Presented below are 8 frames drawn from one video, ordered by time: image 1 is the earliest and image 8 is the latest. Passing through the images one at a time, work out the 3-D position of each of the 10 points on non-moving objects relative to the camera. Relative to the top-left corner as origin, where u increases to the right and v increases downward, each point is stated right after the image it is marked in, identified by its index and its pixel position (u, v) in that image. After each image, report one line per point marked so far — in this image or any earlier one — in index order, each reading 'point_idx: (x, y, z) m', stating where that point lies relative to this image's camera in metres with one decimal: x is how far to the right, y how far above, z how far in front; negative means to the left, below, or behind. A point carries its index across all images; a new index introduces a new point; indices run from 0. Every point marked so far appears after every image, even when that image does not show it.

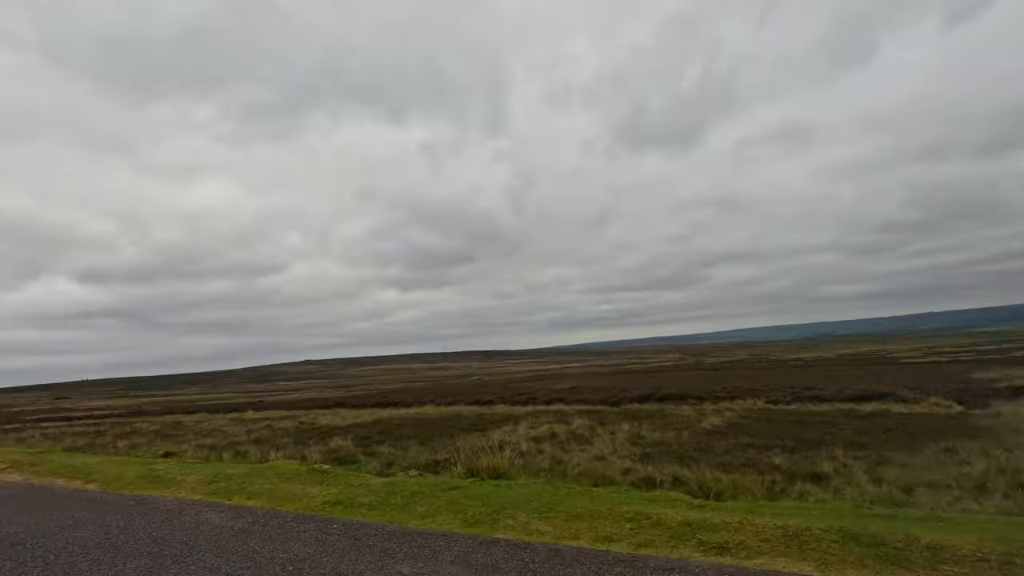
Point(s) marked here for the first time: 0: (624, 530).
0: (+1.5, -3.3, +7.3) m
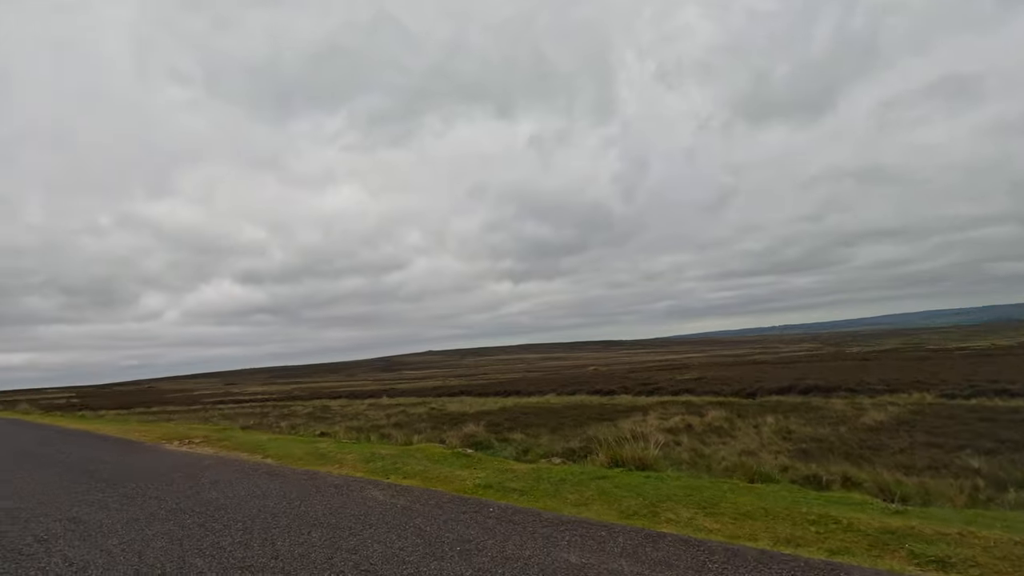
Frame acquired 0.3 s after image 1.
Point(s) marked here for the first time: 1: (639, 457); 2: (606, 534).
0: (+3.7, -3.0, +6.5) m
1: (+2.7, -3.6, +11.2) m
2: (+1.2, -3.1, +6.7) m
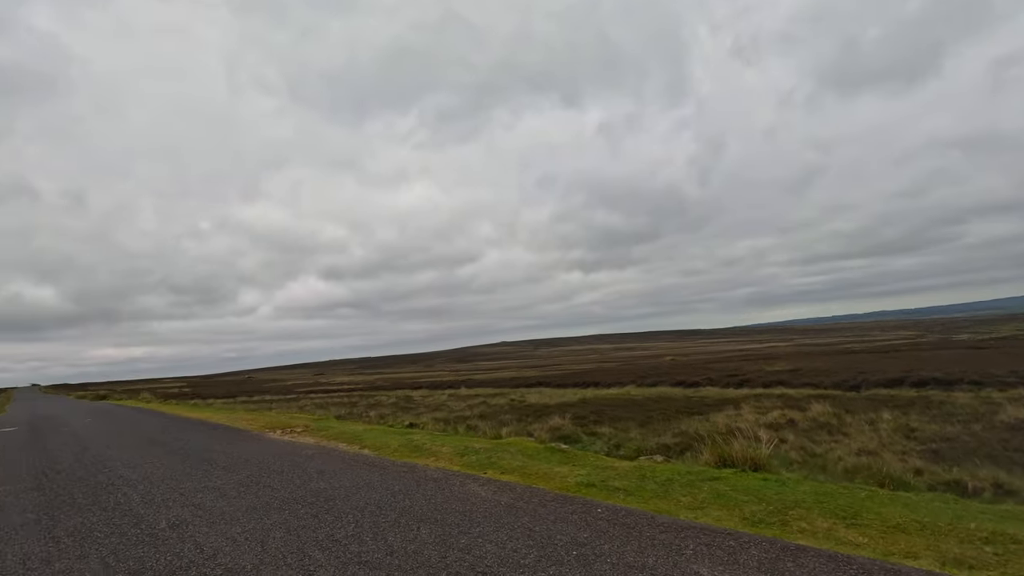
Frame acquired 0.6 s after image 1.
0: (+5.0, -2.8, +5.6) m
1: (+4.7, -3.3, +10.4) m
2: (+2.6, -3.0, +6.1) m
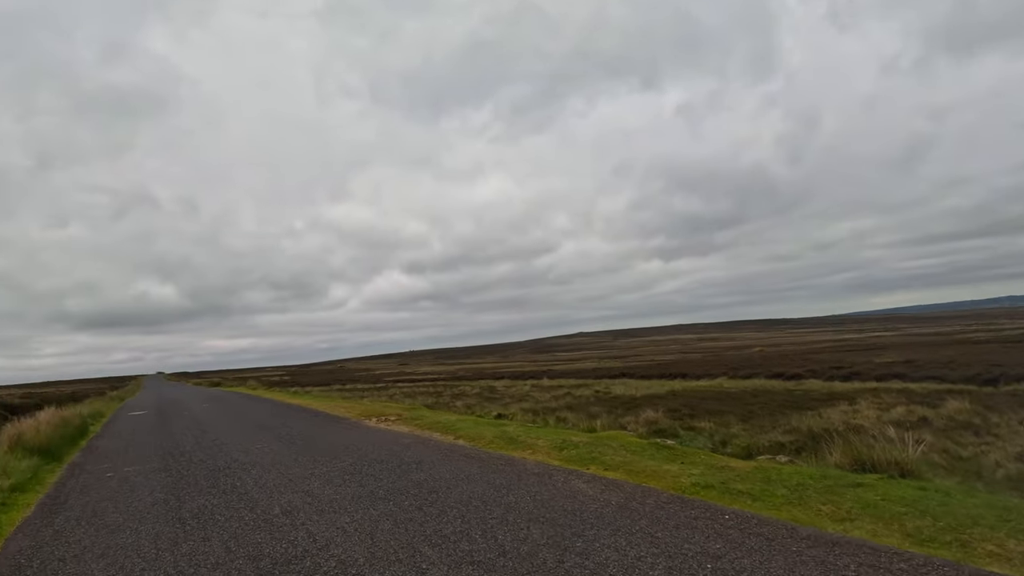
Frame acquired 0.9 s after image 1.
0: (+6.2, -2.5, +4.3) m
1: (+6.6, -2.9, +9.1) m
2: (+3.9, -2.7, +5.2) m
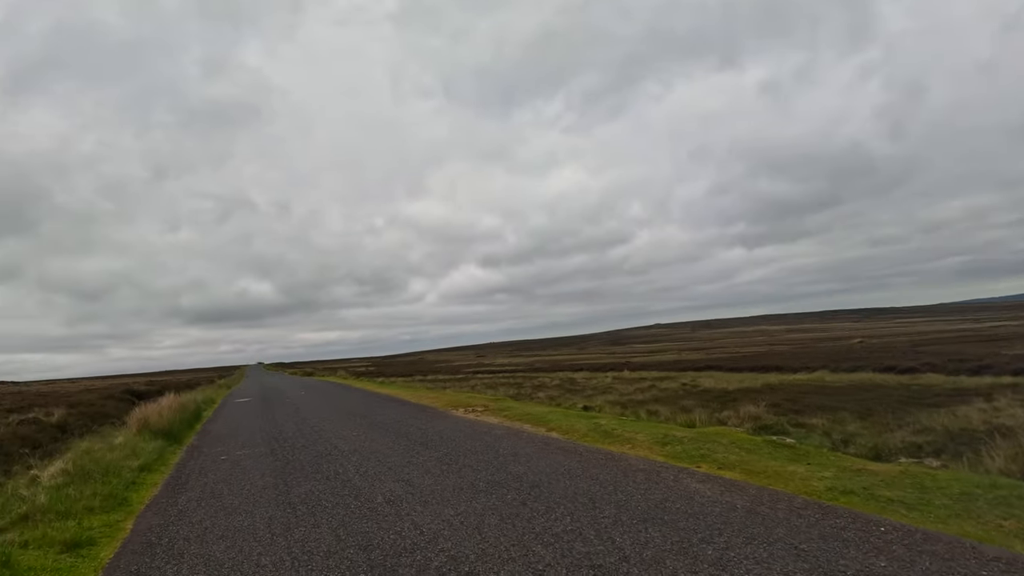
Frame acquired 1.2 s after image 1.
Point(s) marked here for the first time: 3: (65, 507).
0: (+7.1, -2.3, +2.9) m
1: (+8.2, -2.6, +7.6) m
2: (+5.0, -2.5, +4.1) m
3: (-7.2, -3.5, +8.5) m
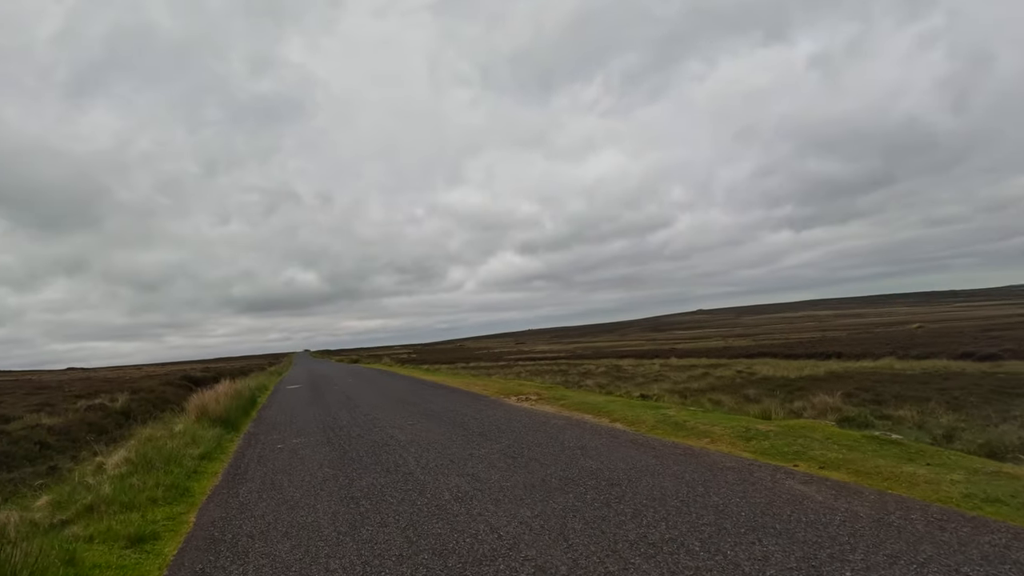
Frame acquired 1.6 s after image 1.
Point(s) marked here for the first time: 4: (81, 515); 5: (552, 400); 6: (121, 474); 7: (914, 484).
0: (+7.9, -2.0, +1.7) m
1: (+9.3, -2.2, +6.3) m
2: (+5.8, -2.2, +3.0) m
3: (-6.0, -3.3, +8.3) m
4: (-6.4, -3.4, +7.9) m
5: (+1.3, -3.8, +17.9) m
6: (-7.1, -3.4, +9.6) m
7: (+5.3, -2.6, +7.0) m
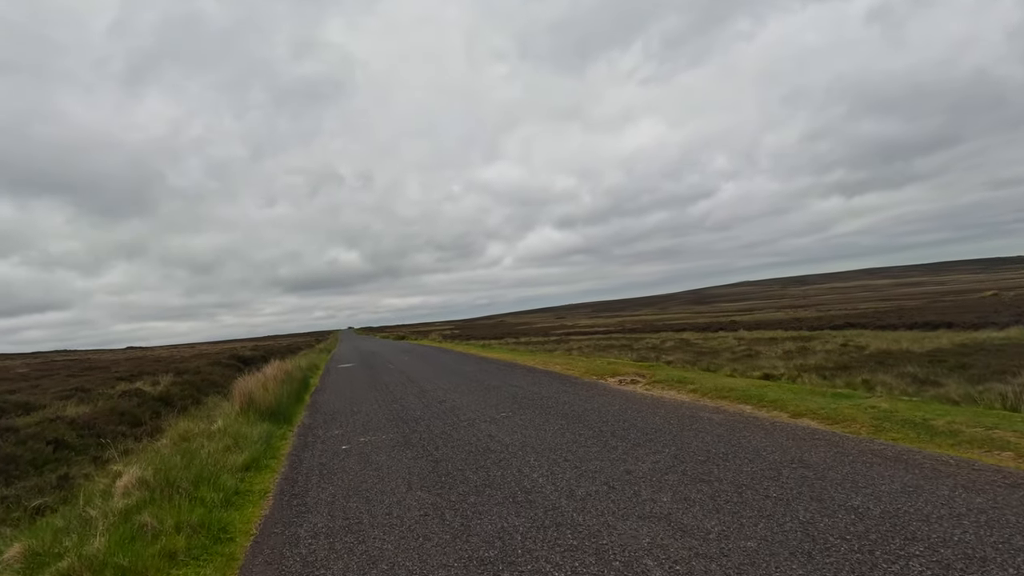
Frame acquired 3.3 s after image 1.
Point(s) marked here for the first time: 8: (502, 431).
0: (+9.6, -1.5, -2.4) m
1: (+11.3, -1.4, +2.1) m
2: (+7.6, -1.6, -0.9) m
3: (-3.7, -2.6, +5.2) m
4: (-4.2, -2.8, +4.9) m
5: (+4.2, -2.6, +14.3) m
6: (-4.8, -2.7, +6.6) m
7: (+7.4, -1.8, +3.1) m
8: (-0.2, -2.7, +10.2) m
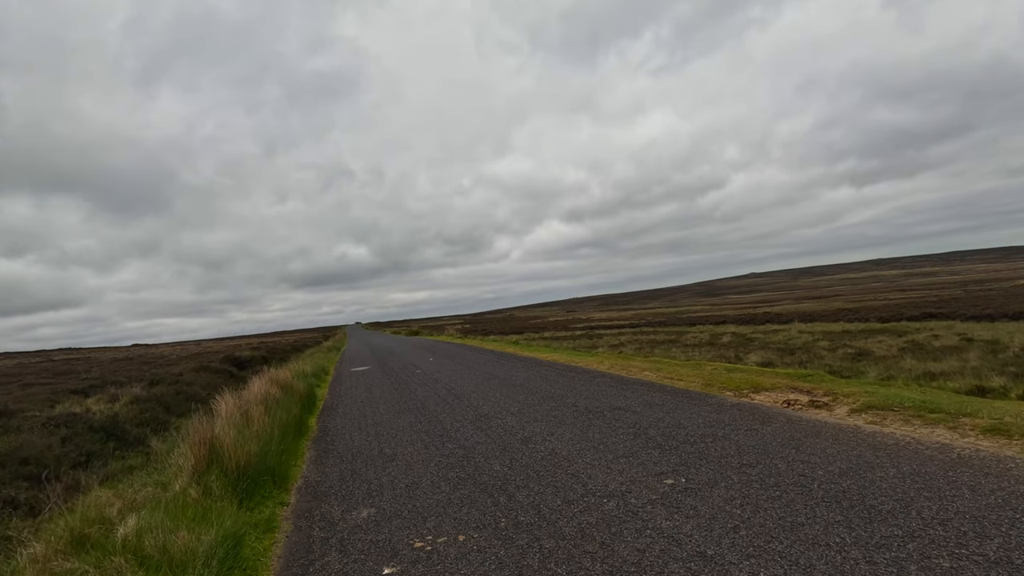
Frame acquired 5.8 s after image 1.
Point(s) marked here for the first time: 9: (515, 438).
0: (+11.6, -1.1, -8.0) m
1: (+13.3, -1.0, -3.6) m
2: (+9.6, -1.2, -6.5) m
3: (-1.7, -2.3, -0.3) m
4: (-2.1, -2.4, -0.6) m
5: (+6.4, -2.0, +8.7) m
6: (-2.7, -2.3, +1.2) m
7: (+9.5, -1.4, -2.5) m
8: (+1.9, -2.3, +4.7) m
9: (0.0, -2.6, +9.5) m
